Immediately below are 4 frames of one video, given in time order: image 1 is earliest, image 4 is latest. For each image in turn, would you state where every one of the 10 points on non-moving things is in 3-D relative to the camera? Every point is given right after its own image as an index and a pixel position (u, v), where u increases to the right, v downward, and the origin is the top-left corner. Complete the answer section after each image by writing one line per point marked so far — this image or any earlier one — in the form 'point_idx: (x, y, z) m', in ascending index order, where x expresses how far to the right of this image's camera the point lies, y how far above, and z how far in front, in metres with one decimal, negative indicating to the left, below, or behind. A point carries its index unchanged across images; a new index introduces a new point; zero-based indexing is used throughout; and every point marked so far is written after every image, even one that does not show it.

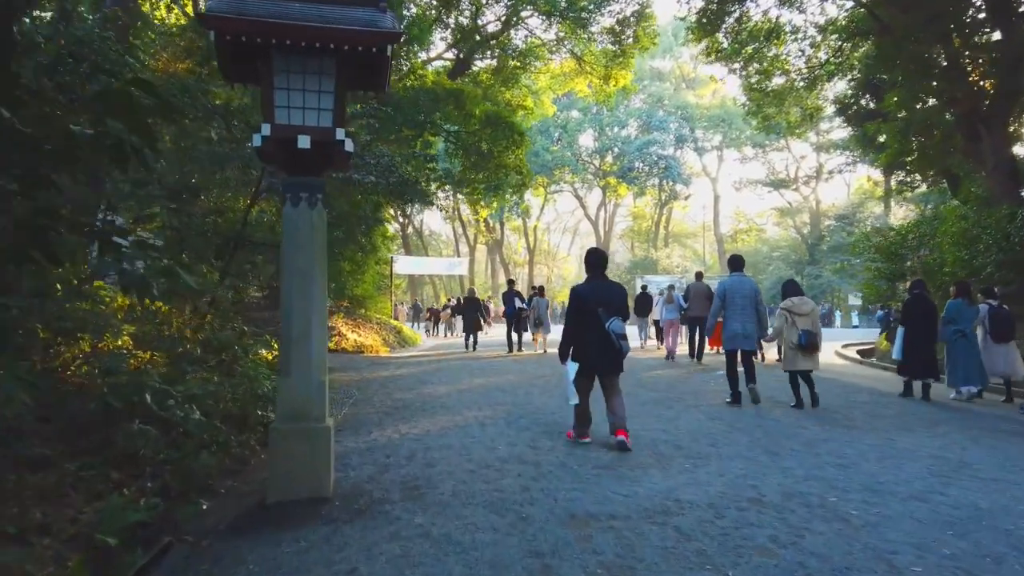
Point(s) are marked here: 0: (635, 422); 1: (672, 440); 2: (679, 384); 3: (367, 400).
0: (+1.6, -1.7, +9.0) m
1: (+1.7, -1.6, +7.7) m
2: (+3.2, -1.8, +13.6) m
3: (-2.3, -1.8, +11.1) m
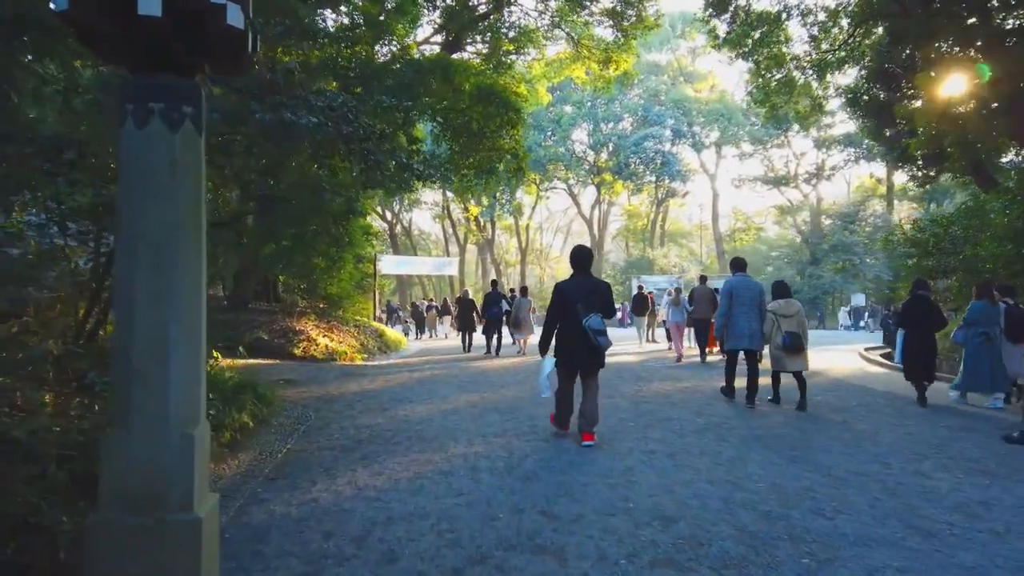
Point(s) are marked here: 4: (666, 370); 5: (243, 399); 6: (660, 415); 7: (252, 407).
0: (+1.6, -1.6, +6.5) m
1: (+1.8, -1.6, +5.3) m
2: (+3.2, -1.7, +11.2) m
3: (-2.3, -1.7, +8.6) m
4: (+3.4, -1.8, +15.6) m
5: (-3.0, -1.2, +8.0) m
6: (+1.9, -1.6, +9.2) m
7: (-3.0, -1.4, +8.1) m
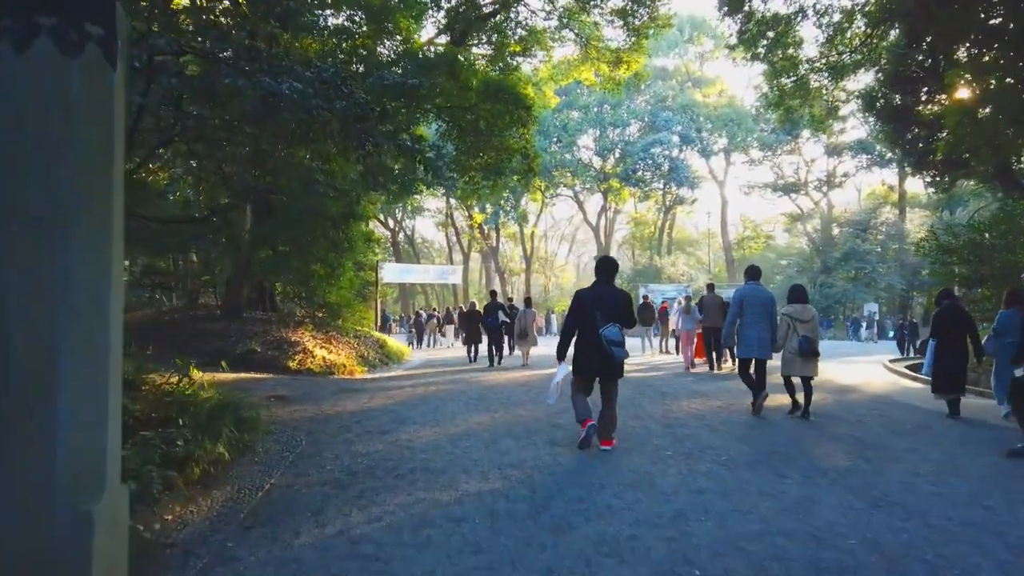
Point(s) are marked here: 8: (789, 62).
0: (+1.8, -1.7, +5.4) m
1: (+2.0, -1.6, +4.1) m
2: (+3.4, -1.8, +10.0) m
3: (-2.1, -1.8, +7.5) m
4: (+3.6, -2.0, +14.5) m
5: (-2.8, -1.3, +6.9) m
6: (+2.1, -1.7, +8.1) m
7: (-2.8, -1.4, +7.0) m
8: (+7.6, +6.2, +19.4) m
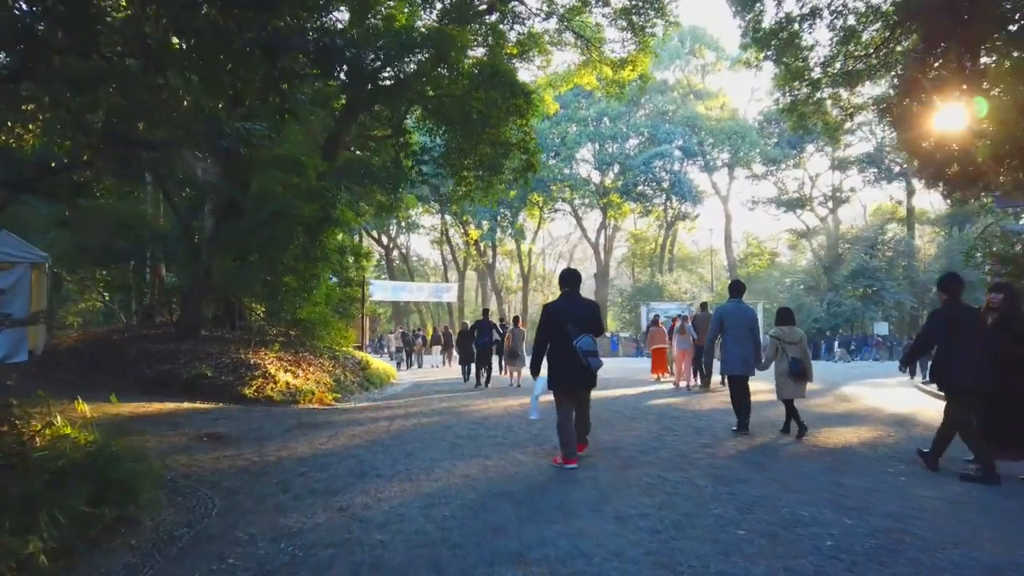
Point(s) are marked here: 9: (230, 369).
0: (+1.8, -1.6, +3.0) m
1: (+2.0, -1.5, +1.8) m
2: (+3.4, -1.9, +7.7) m
3: (-2.1, -1.8, +5.1) m
4: (+3.5, -2.2, +12.1) m
5: (-2.8, -1.3, +4.5) m
6: (+2.1, -1.8, +5.7) m
7: (-2.8, -1.4, +4.6) m
8: (+7.5, +5.9, +17.2) m
9: (-5.5, -1.6, +13.9) m
